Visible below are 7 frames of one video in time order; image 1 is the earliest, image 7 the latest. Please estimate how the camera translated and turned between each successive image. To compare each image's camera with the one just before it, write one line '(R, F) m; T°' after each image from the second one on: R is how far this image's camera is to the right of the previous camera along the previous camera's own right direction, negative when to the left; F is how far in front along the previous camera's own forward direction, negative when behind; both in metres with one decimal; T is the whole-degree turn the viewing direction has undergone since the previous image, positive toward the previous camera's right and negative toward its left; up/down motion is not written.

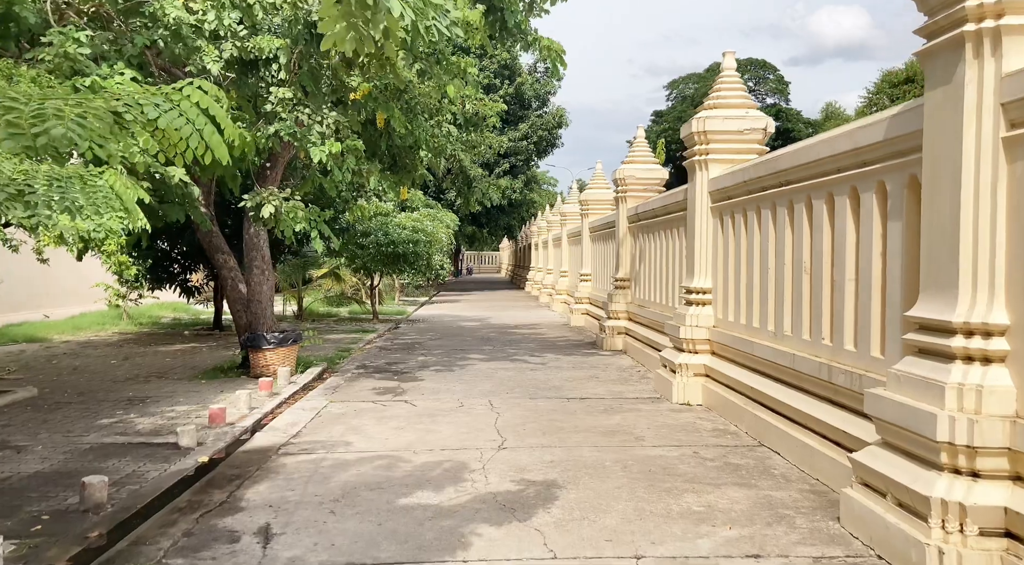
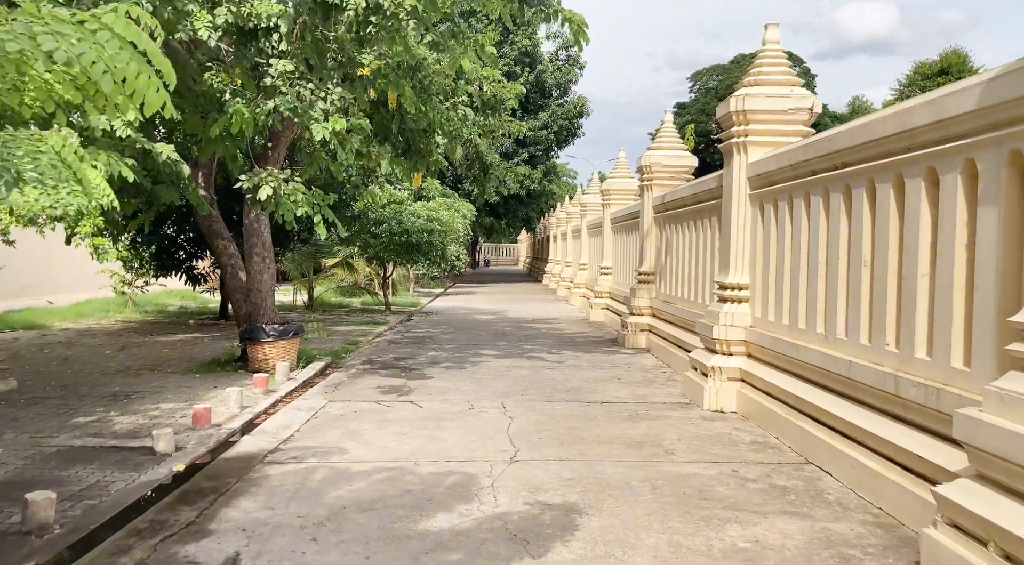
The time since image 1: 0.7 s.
(0.0, +0.6) m; -1°
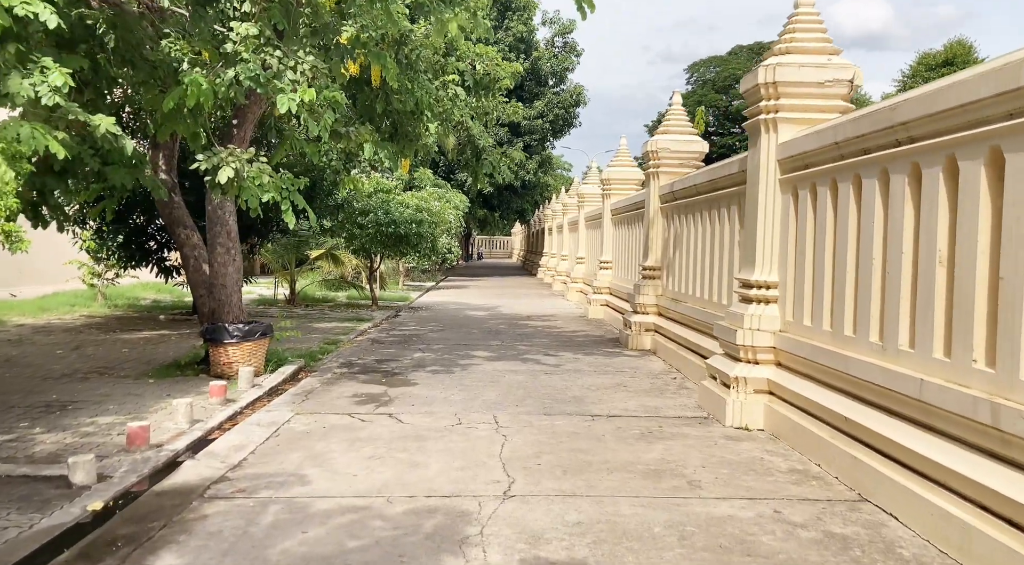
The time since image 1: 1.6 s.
(0.0, +0.9) m; 0°
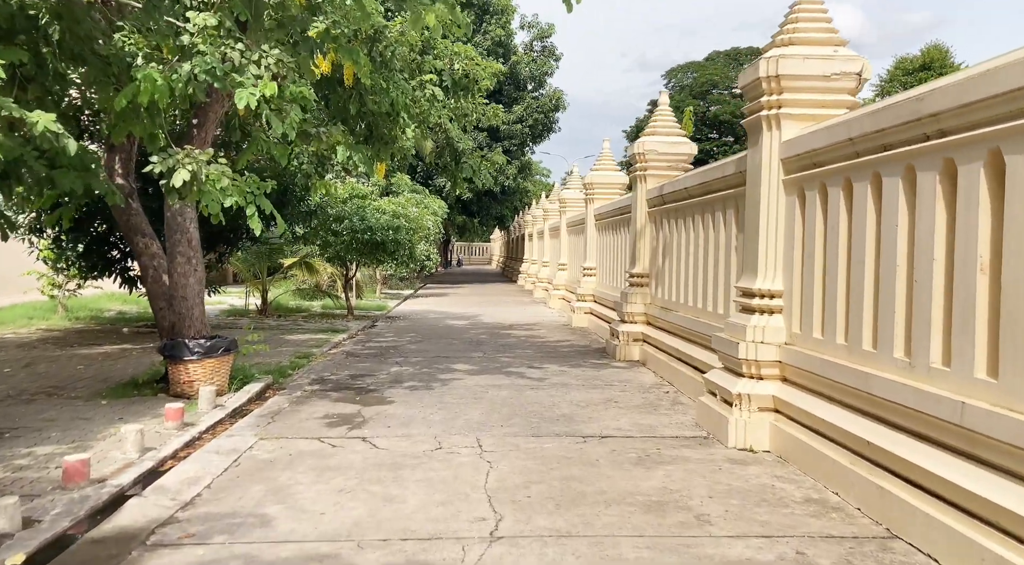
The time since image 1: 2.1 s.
(0.0, +0.5) m; +1°
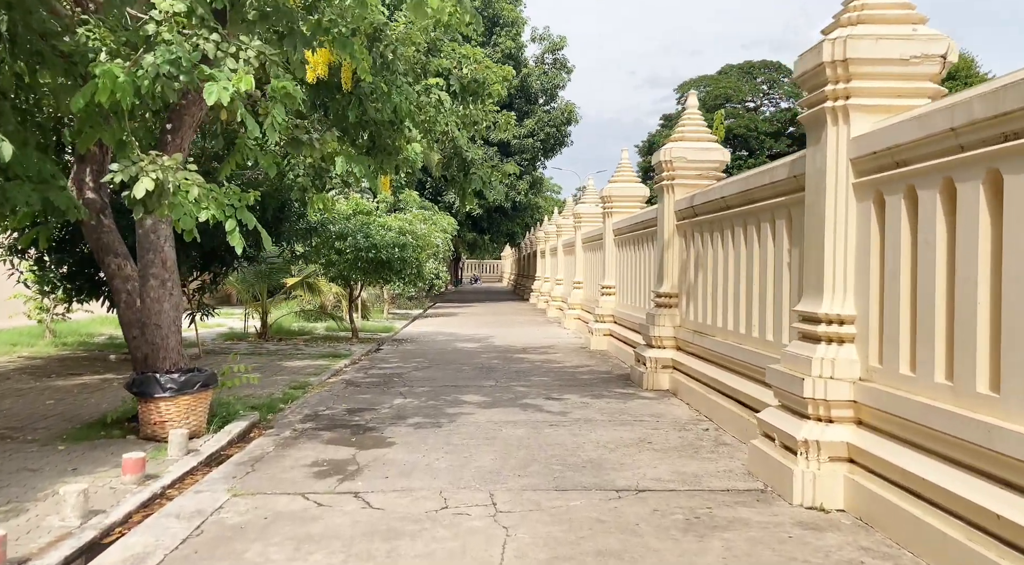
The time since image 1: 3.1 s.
(0.0, +0.9) m; -1°
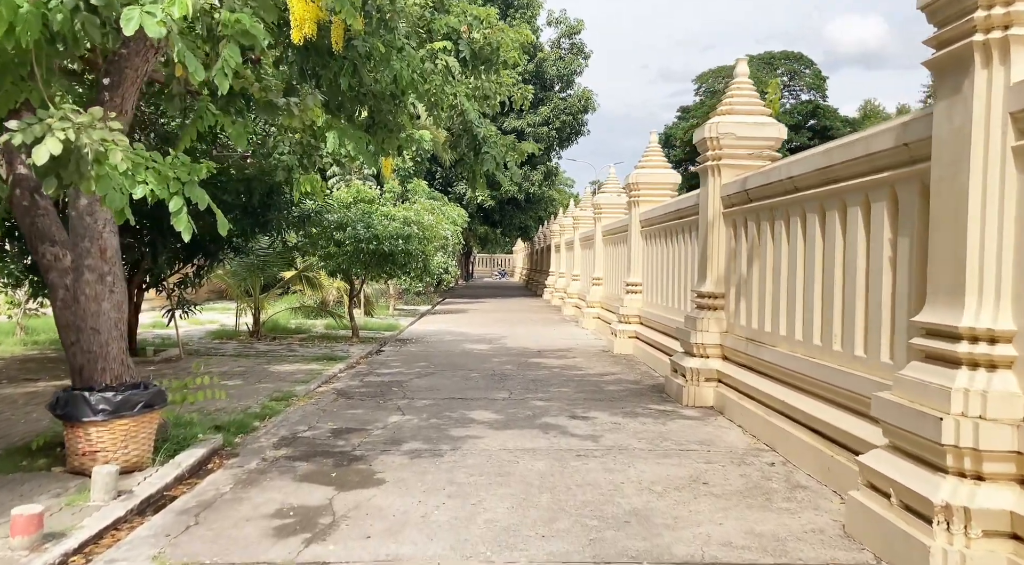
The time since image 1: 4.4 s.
(-0.1, +1.2) m; -1°
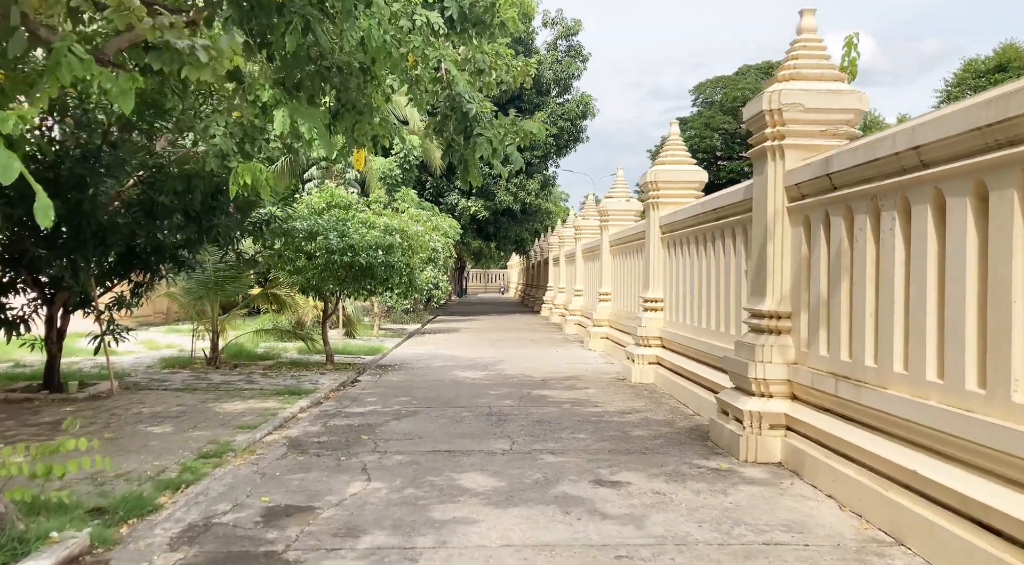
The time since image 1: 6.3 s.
(-0.1, +1.8) m; 0°
